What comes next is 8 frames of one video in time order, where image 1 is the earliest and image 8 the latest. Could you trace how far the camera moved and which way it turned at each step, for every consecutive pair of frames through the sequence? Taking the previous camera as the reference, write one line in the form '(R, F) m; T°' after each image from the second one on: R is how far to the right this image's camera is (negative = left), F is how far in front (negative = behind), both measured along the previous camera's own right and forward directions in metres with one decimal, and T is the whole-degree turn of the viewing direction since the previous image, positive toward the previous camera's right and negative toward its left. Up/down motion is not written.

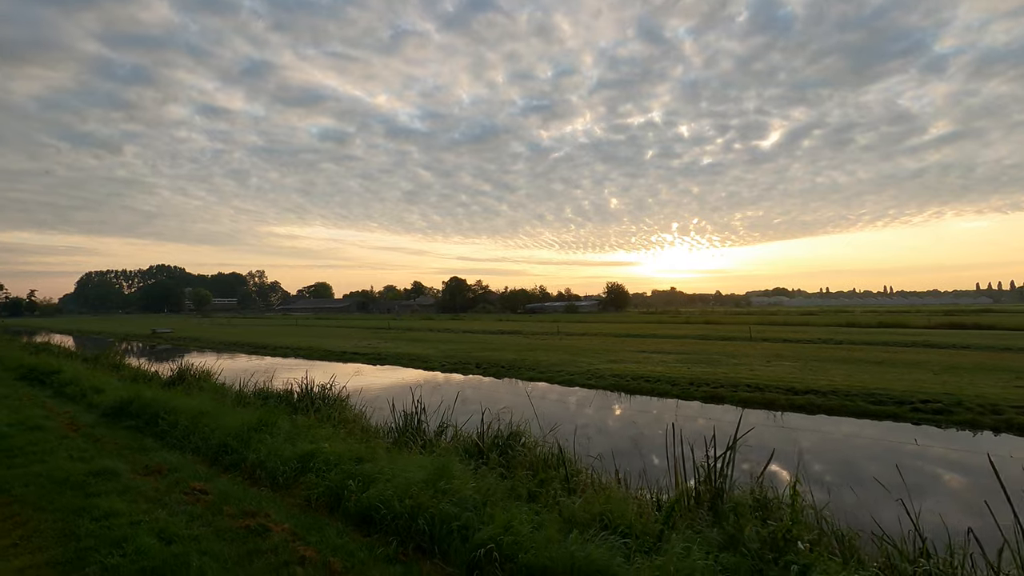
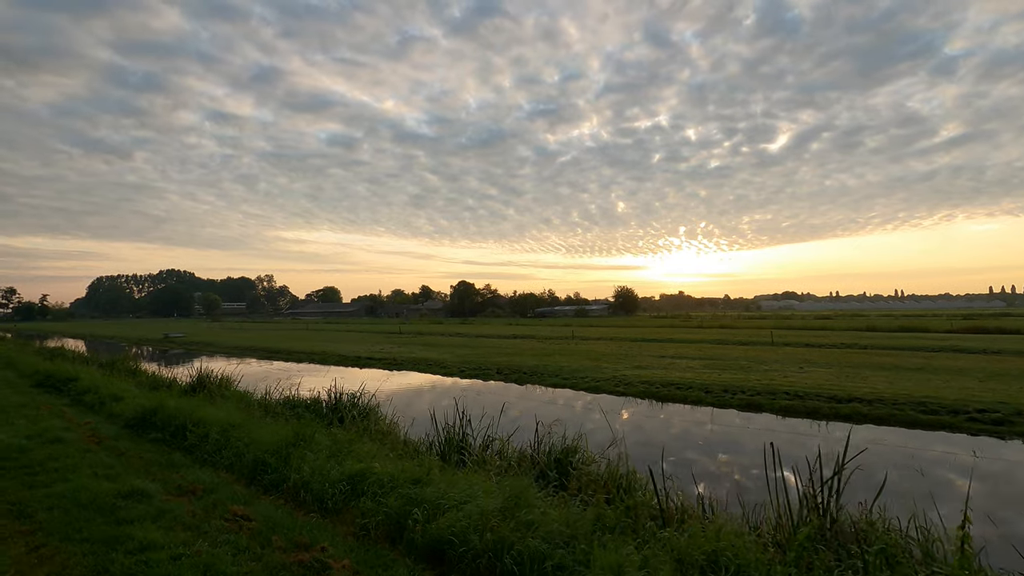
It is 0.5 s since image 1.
(-0.8, +0.7) m; -1°
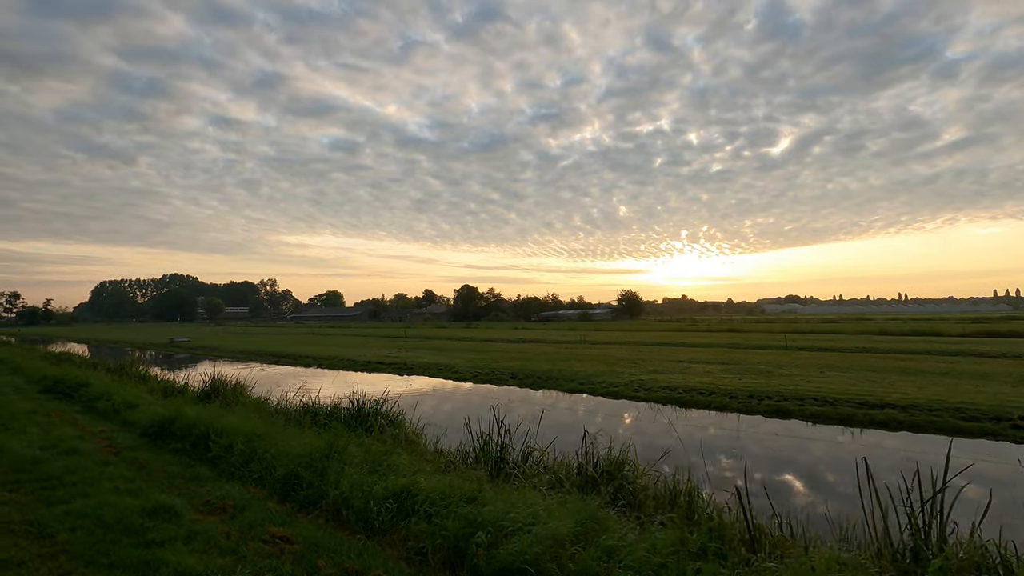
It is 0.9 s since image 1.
(-0.6, +0.5) m; 0°
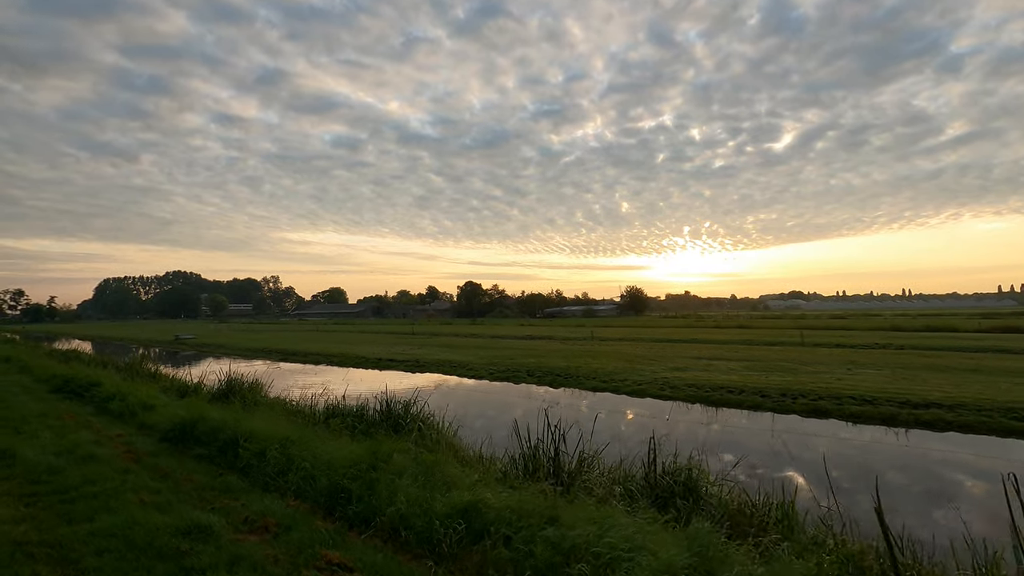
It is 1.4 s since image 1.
(-0.8, +0.7) m; 0°
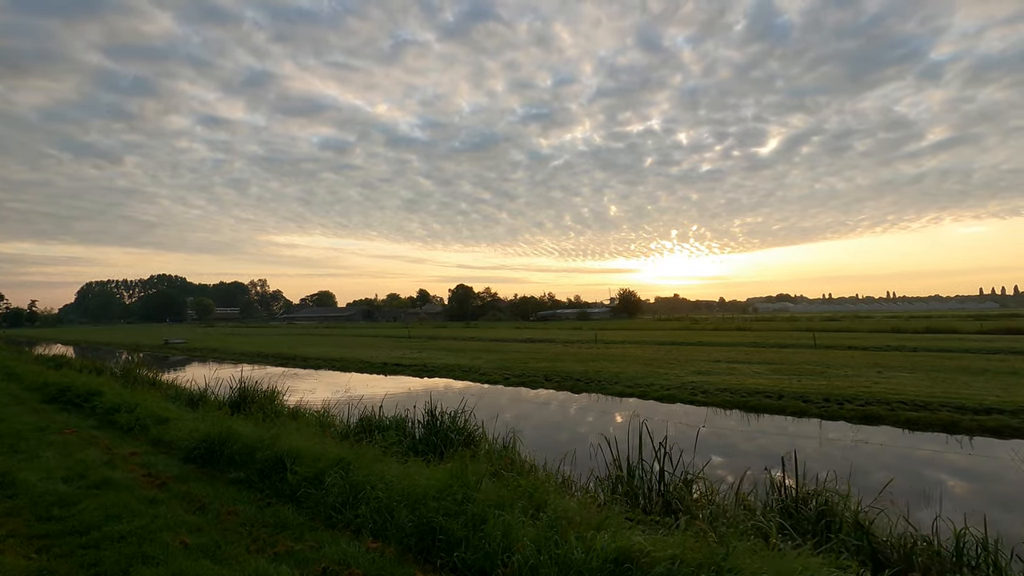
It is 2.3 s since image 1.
(-1.4, +1.2) m; +1°
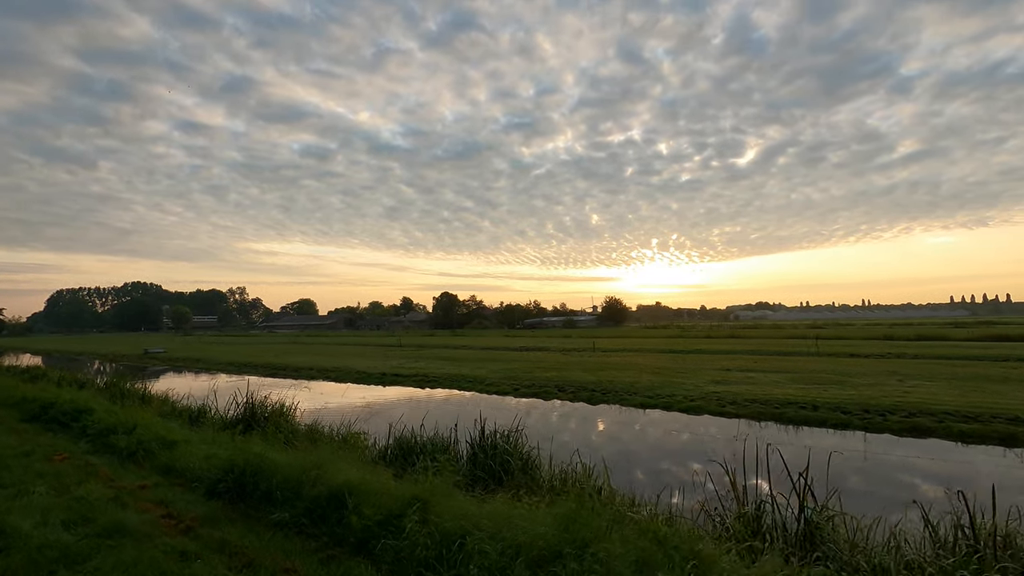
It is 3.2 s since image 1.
(-1.3, +1.2) m; +2°
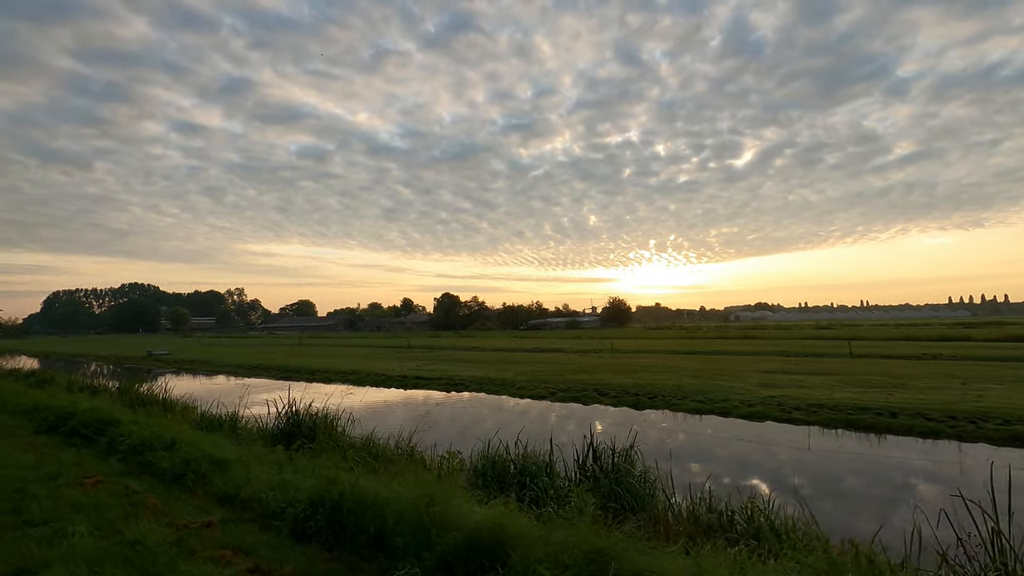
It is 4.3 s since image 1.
(-1.7, +1.5) m; 0°
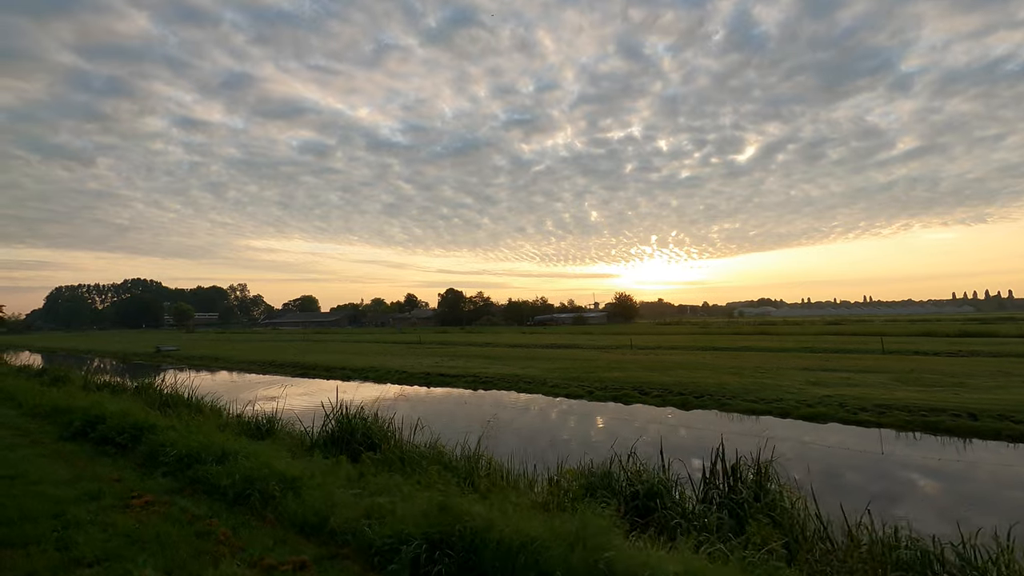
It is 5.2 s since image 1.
(-1.5, +1.2) m; 0°
